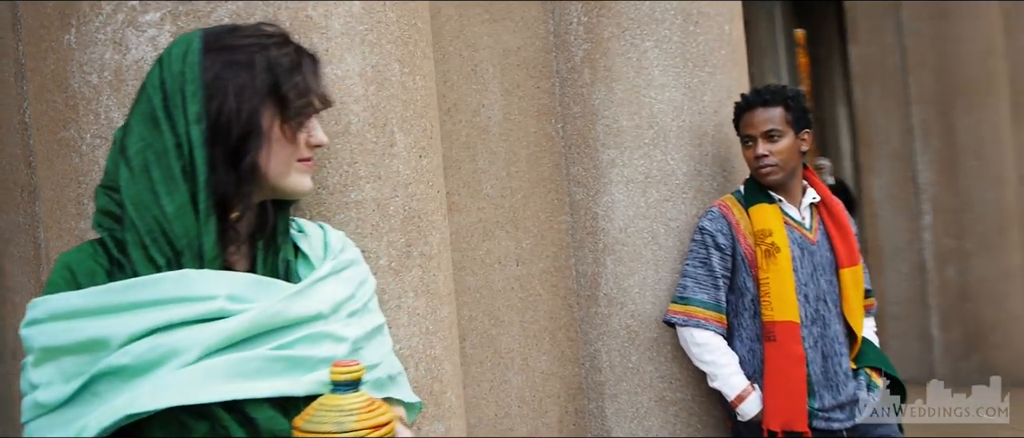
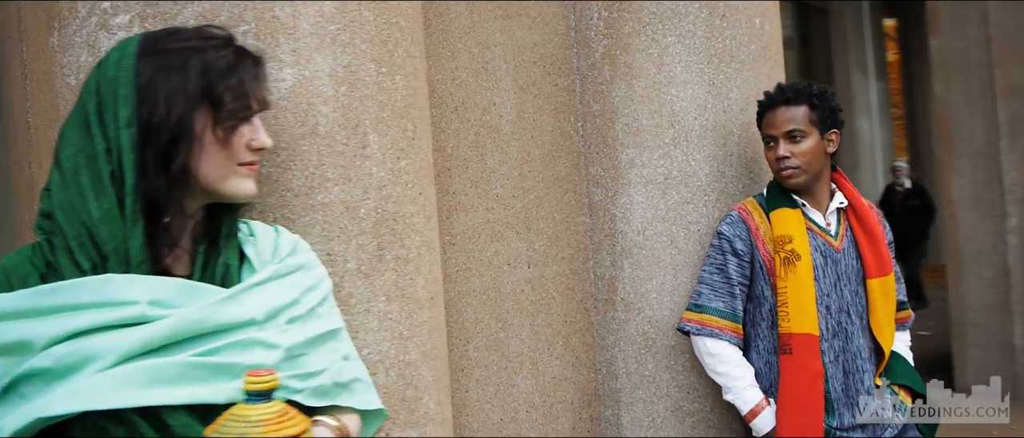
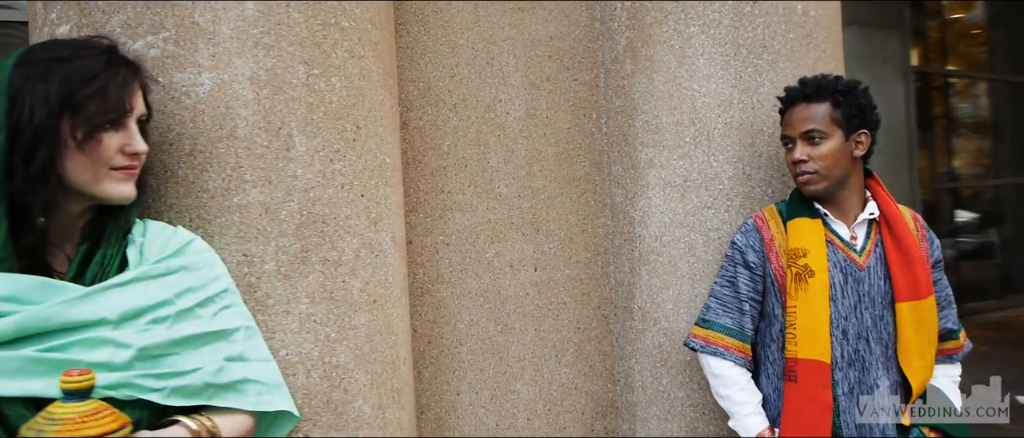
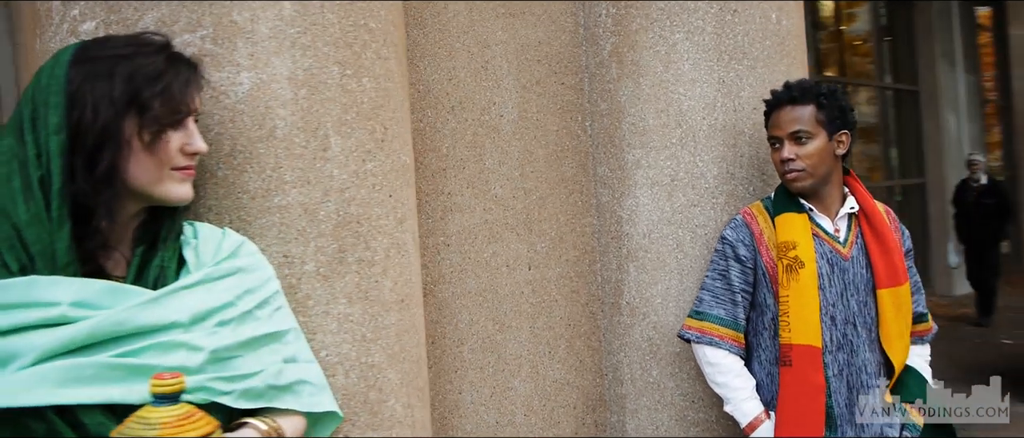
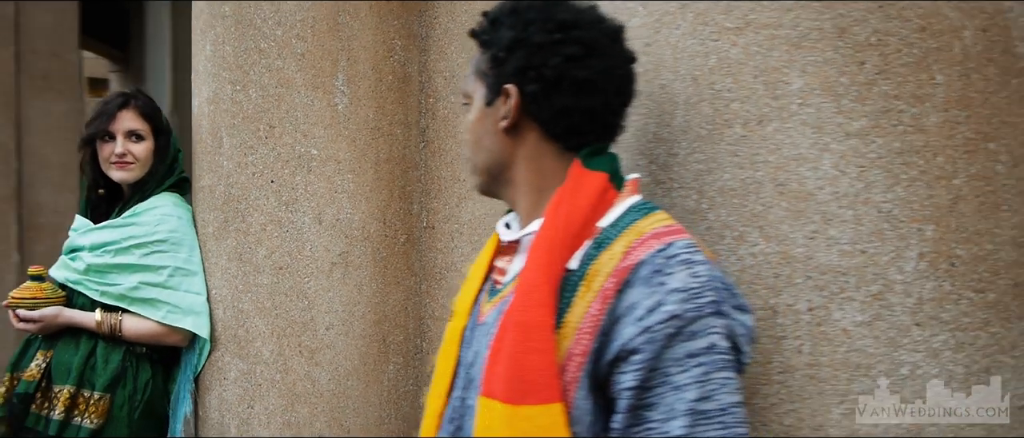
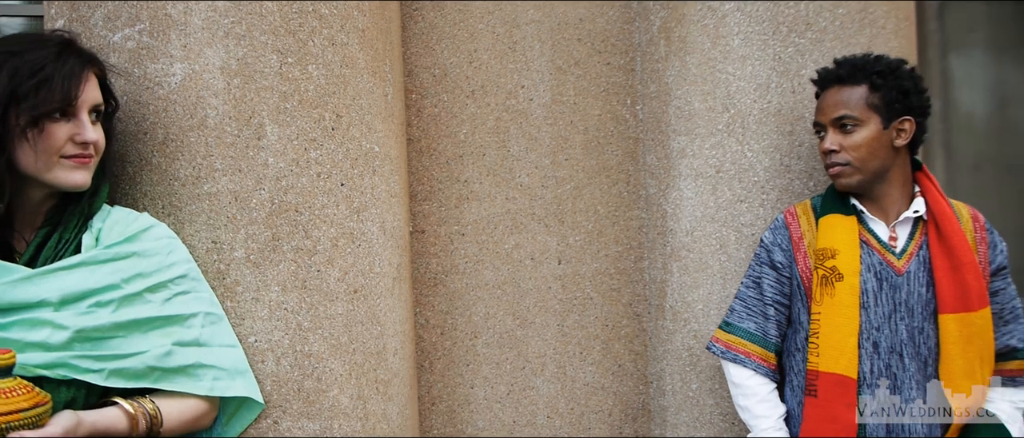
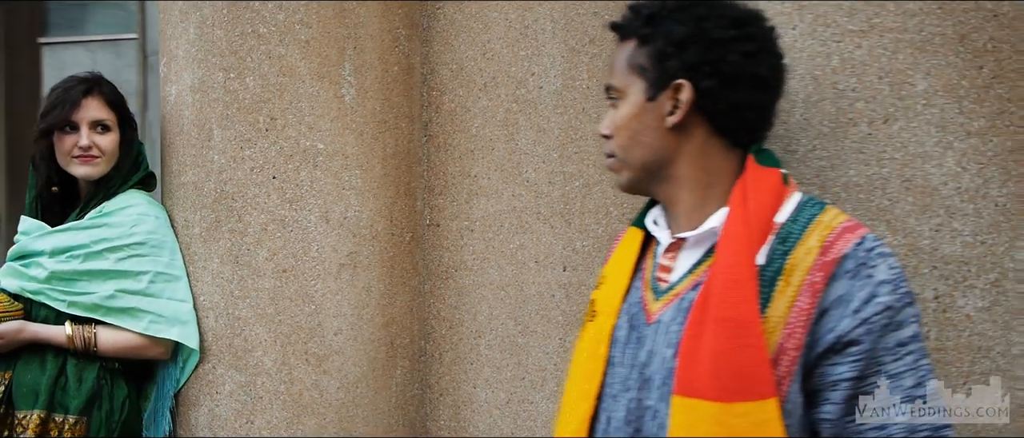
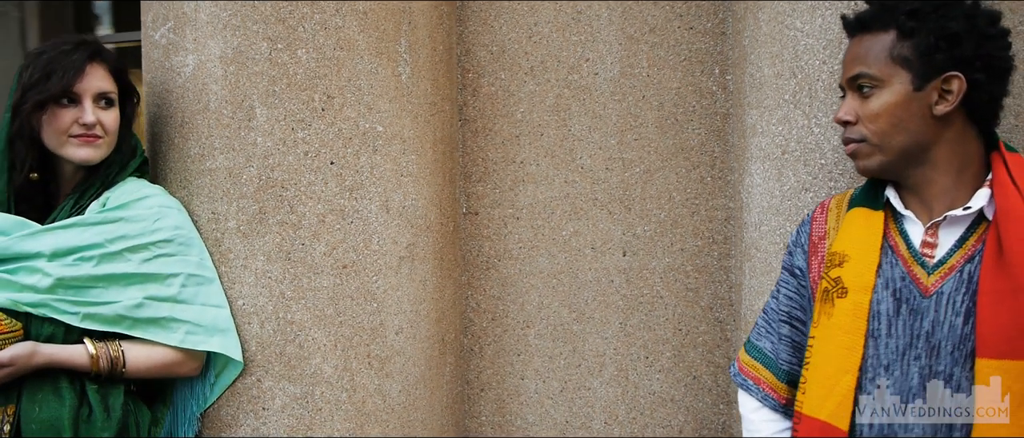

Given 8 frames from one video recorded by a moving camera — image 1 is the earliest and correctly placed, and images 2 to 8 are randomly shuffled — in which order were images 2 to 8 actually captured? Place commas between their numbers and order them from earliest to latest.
2, 4, 3, 6, 8, 7, 5
